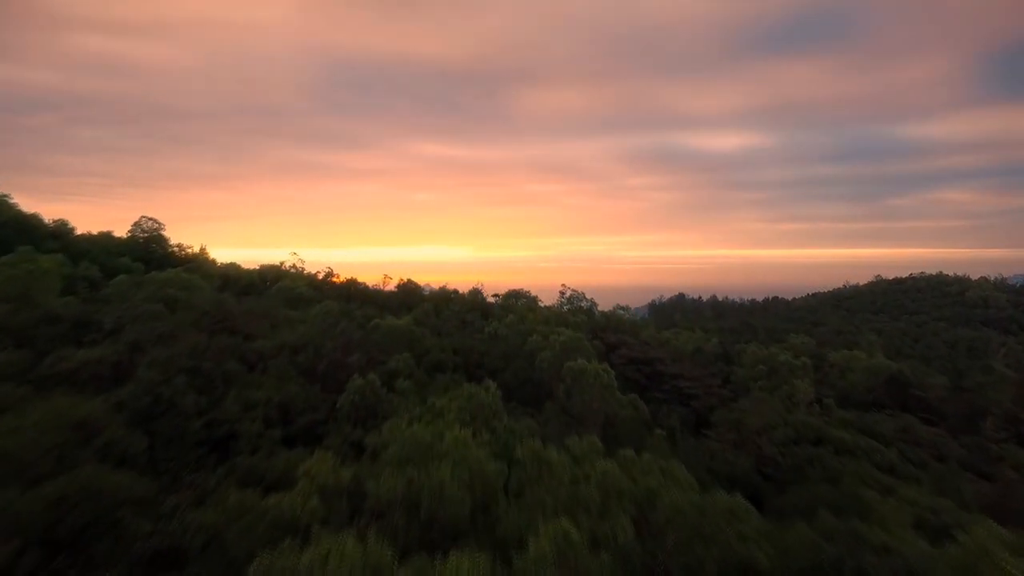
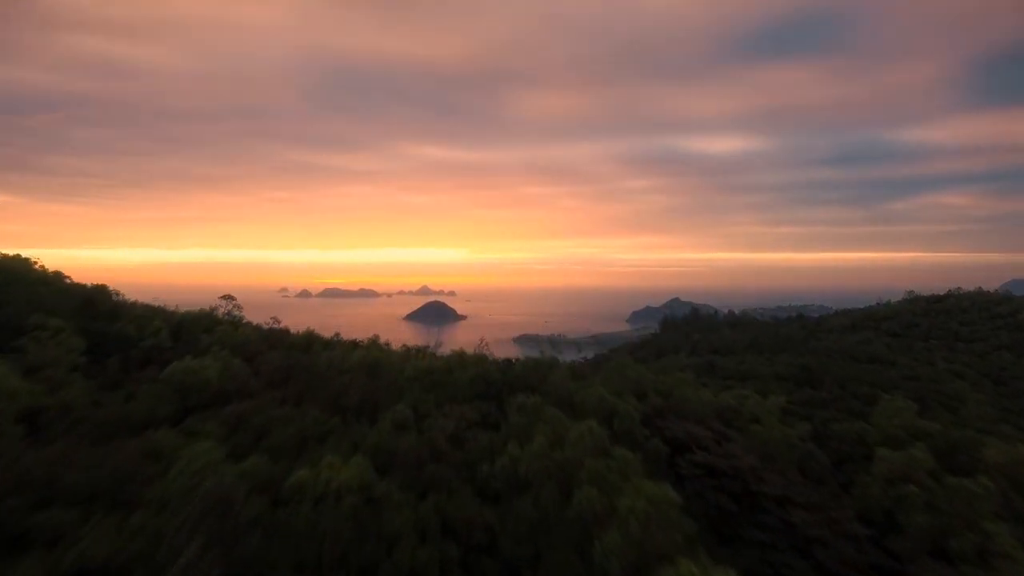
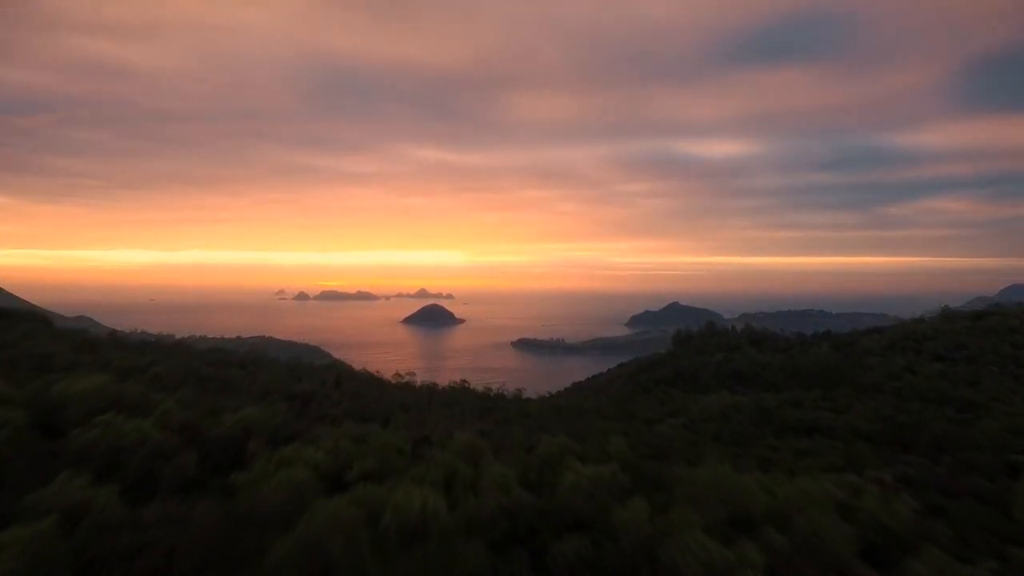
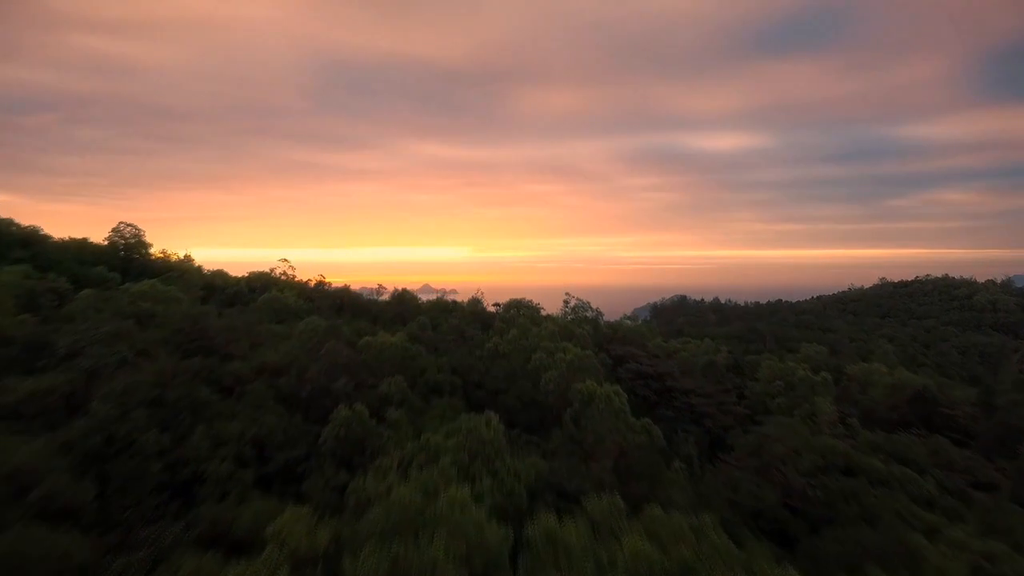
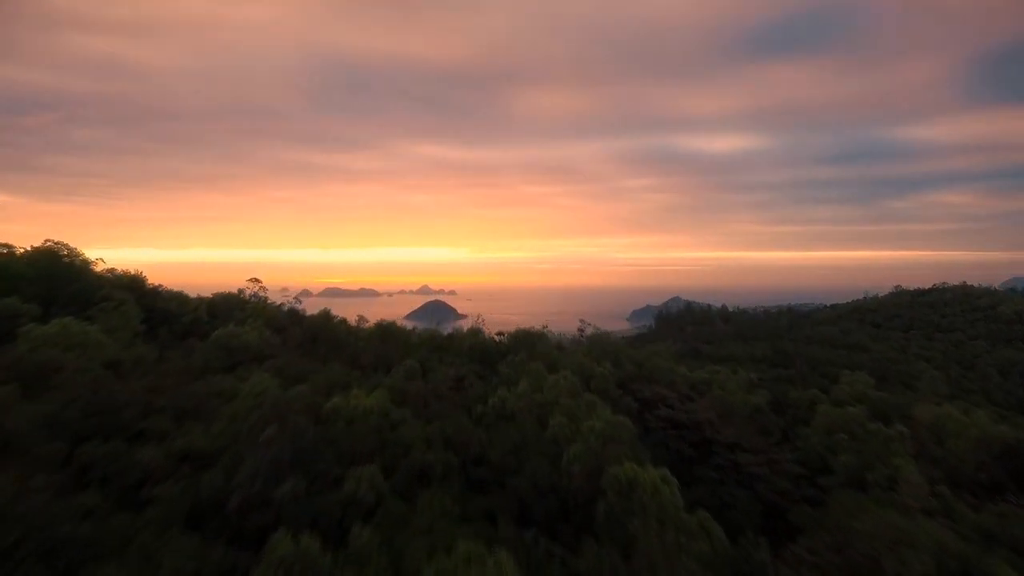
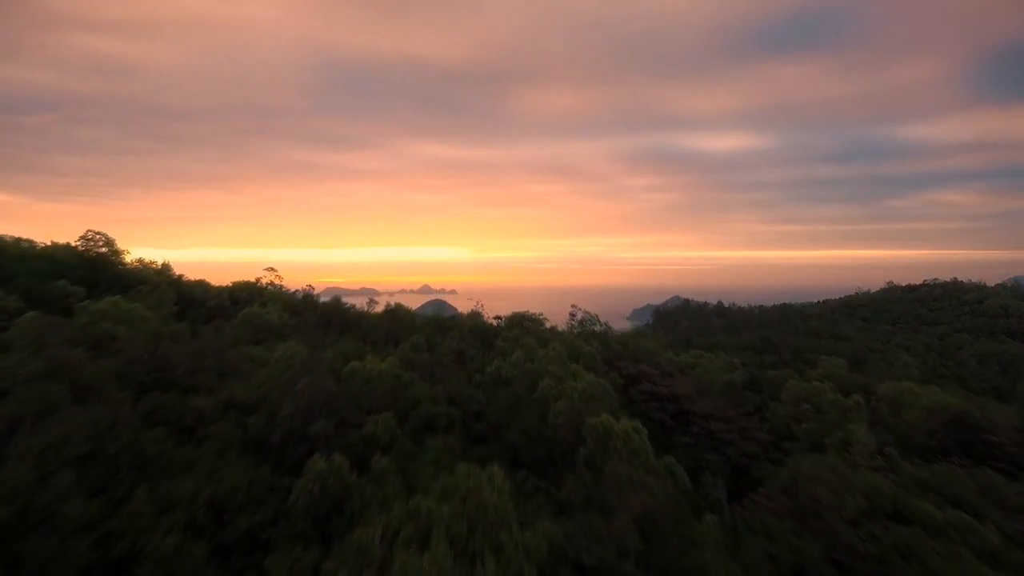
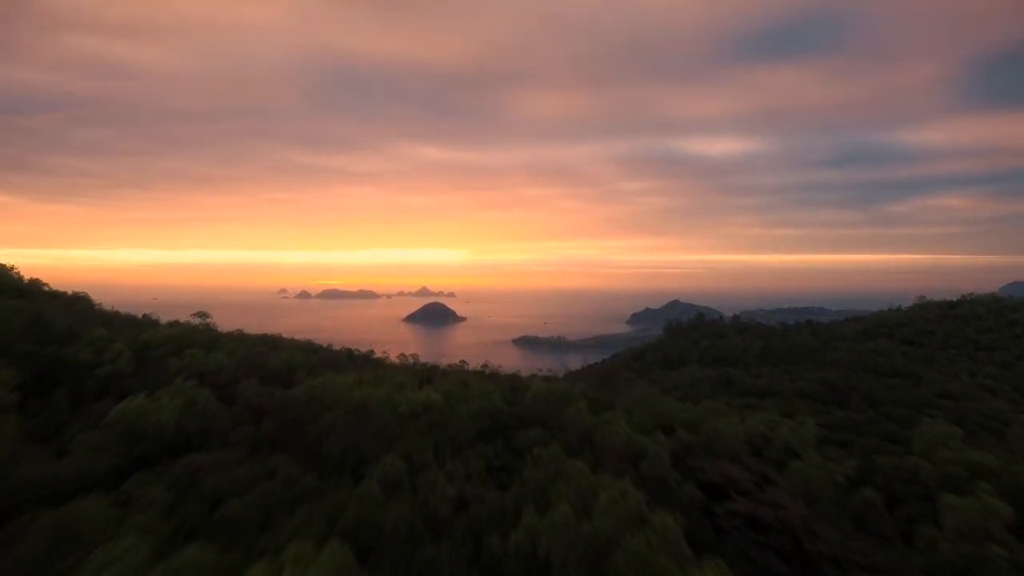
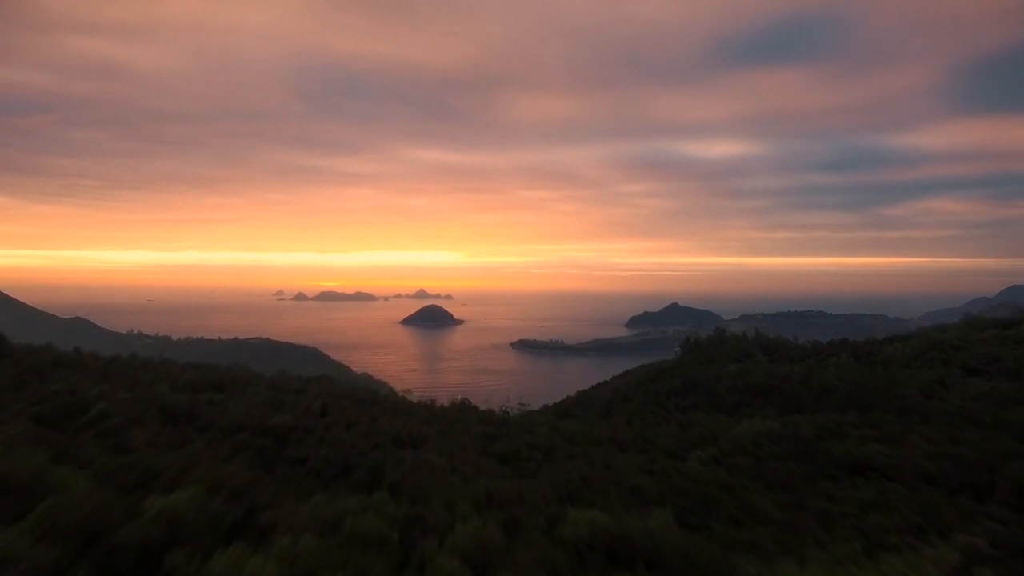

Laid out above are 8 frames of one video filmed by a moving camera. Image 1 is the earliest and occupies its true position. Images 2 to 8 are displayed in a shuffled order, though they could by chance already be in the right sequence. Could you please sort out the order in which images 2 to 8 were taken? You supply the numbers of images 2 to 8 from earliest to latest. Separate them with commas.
4, 6, 5, 2, 7, 3, 8
